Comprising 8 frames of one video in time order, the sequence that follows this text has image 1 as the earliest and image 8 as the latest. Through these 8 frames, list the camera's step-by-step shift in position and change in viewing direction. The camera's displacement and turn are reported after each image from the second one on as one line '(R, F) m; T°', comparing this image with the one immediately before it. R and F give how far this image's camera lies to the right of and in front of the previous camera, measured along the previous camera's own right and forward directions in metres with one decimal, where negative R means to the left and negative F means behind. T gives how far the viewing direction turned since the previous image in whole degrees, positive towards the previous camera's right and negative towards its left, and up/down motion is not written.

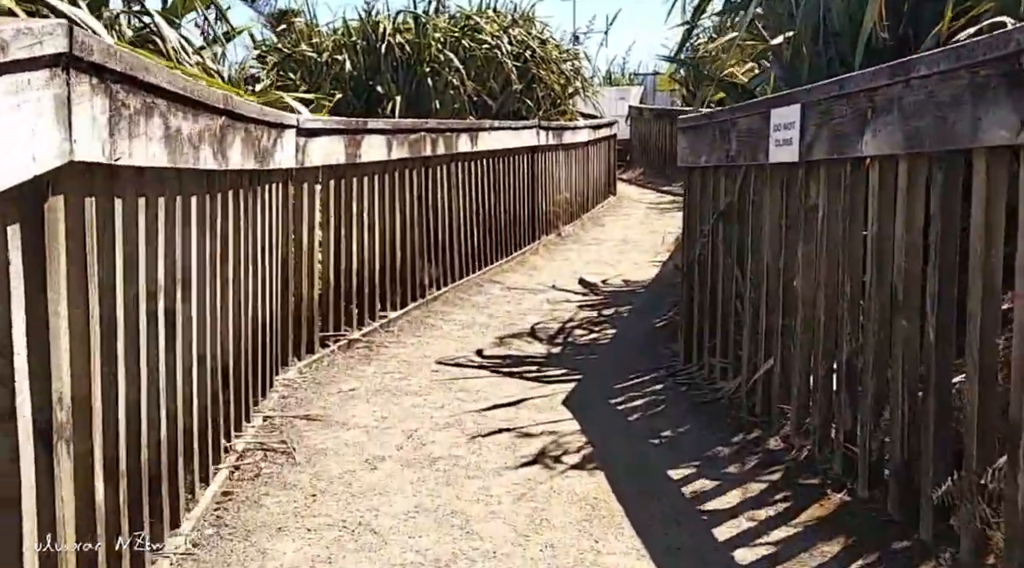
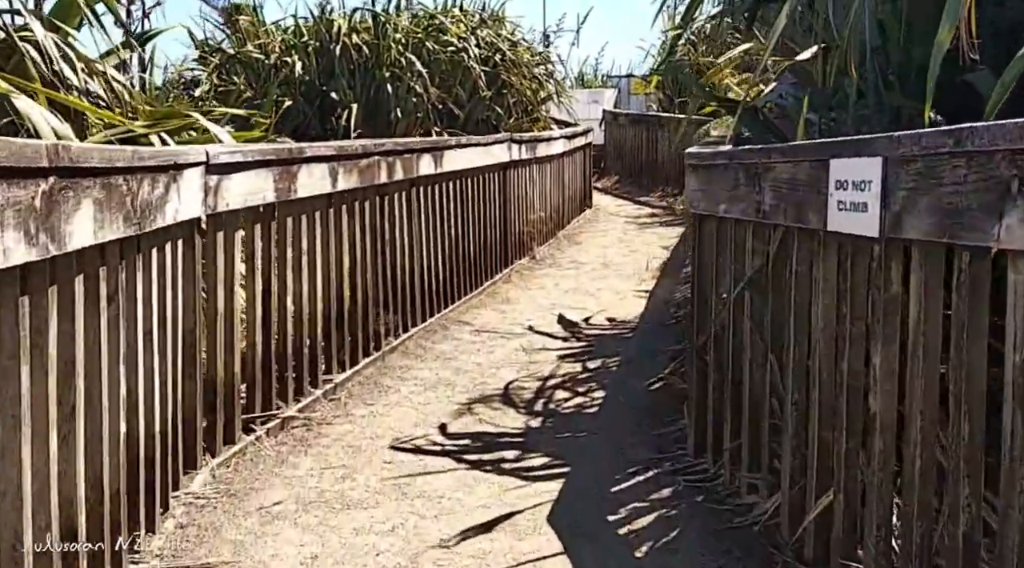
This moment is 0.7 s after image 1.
(0.0, +0.8) m; +1°
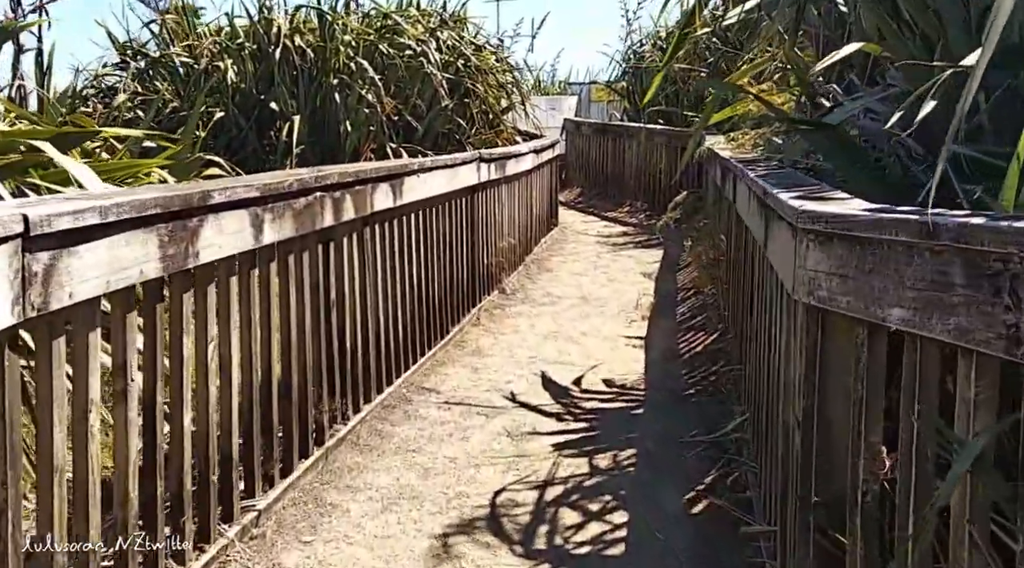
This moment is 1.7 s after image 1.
(-0.1, +1.1) m; +3°
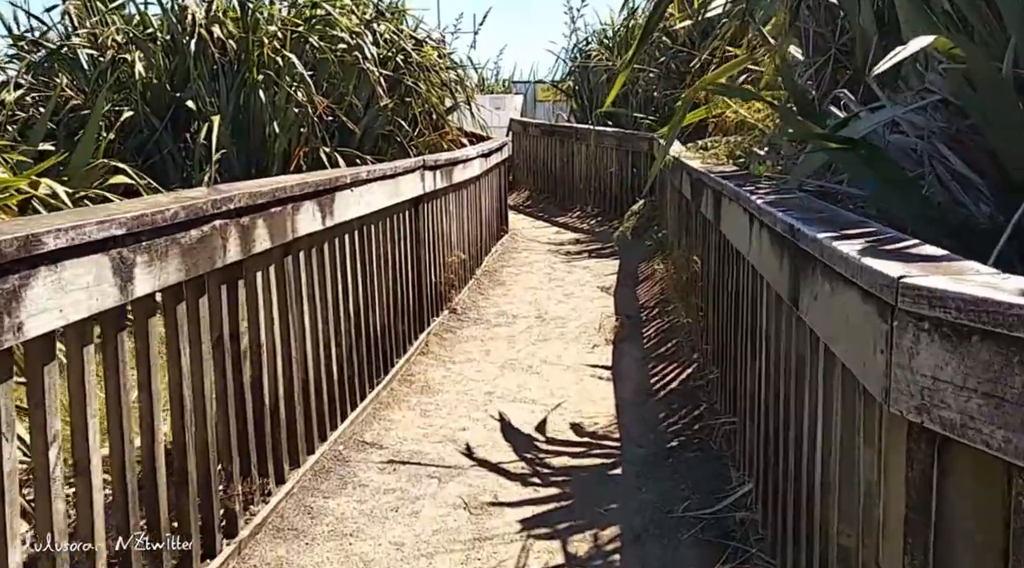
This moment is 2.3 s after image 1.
(-0.1, +0.8) m; +3°
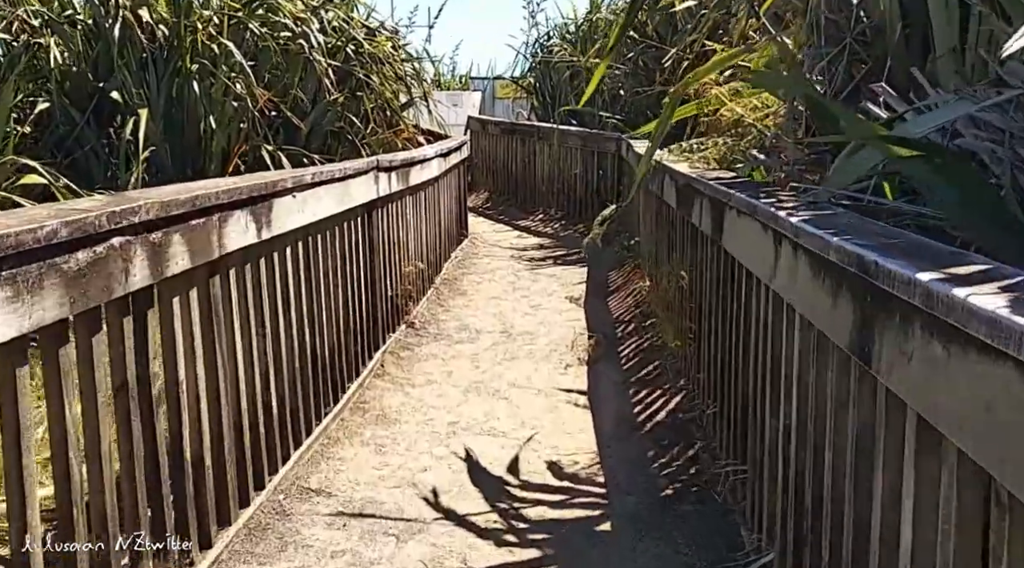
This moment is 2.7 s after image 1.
(0.0, +0.5) m; +2°
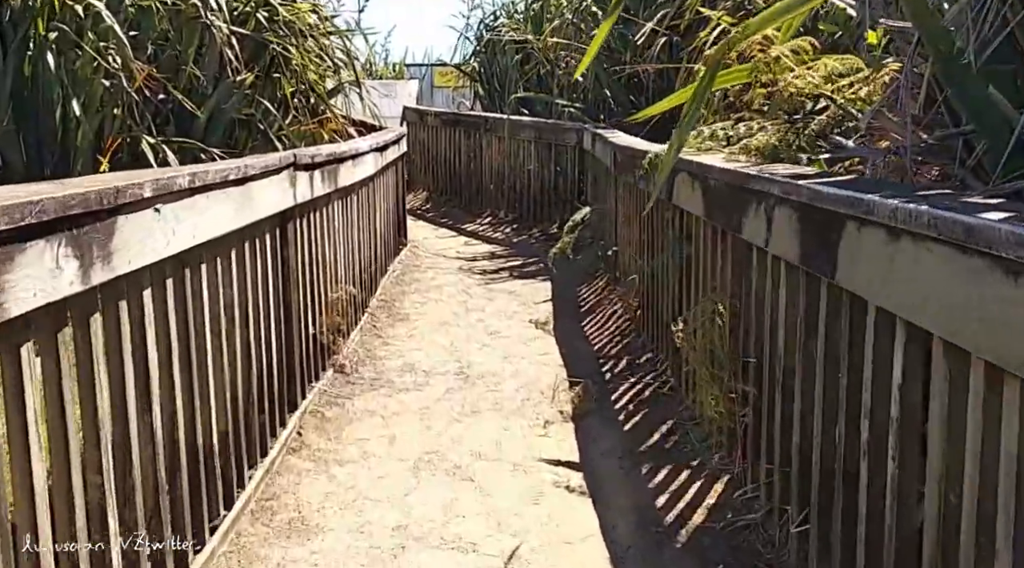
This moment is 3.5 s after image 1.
(-0.1, +1.2) m; +3°
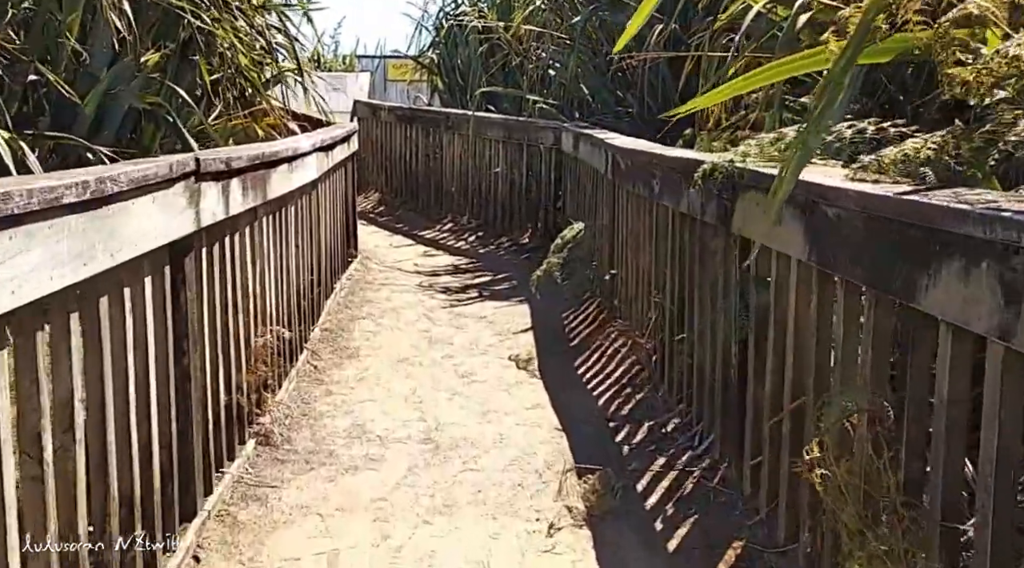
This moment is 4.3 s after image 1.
(-0.1, +1.1) m; +3°
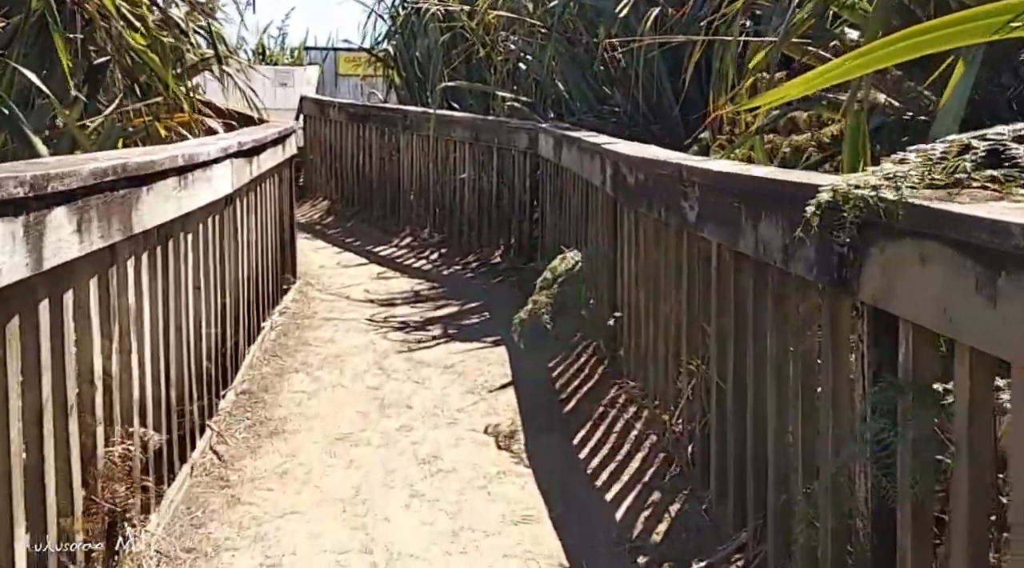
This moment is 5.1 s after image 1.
(0.0, +1.2) m; +2°
